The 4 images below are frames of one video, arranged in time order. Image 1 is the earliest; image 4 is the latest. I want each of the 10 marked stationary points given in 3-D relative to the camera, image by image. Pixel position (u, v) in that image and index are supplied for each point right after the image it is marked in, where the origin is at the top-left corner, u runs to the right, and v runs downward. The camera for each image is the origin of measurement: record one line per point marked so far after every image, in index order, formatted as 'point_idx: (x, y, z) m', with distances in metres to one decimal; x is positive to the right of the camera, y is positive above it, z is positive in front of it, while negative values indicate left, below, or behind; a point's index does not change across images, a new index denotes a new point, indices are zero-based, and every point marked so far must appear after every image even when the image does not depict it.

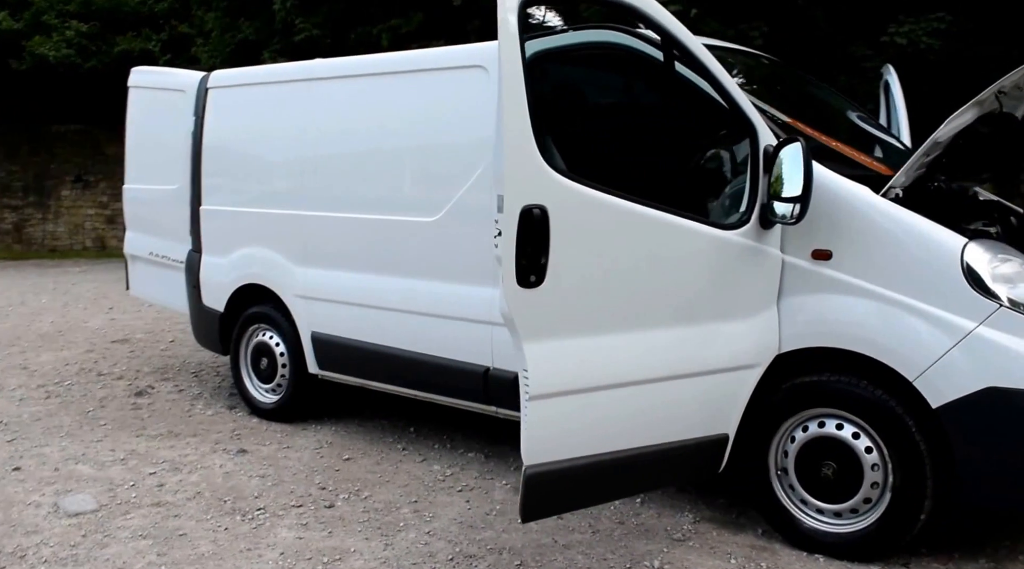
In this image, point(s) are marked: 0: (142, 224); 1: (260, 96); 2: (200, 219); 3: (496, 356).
0: (-2.5, +0.4, +6.0) m
1: (-1.3, +1.1, +5.0) m
2: (-1.9, +0.4, +5.5) m
3: (-0.1, -0.3, +4.1) m
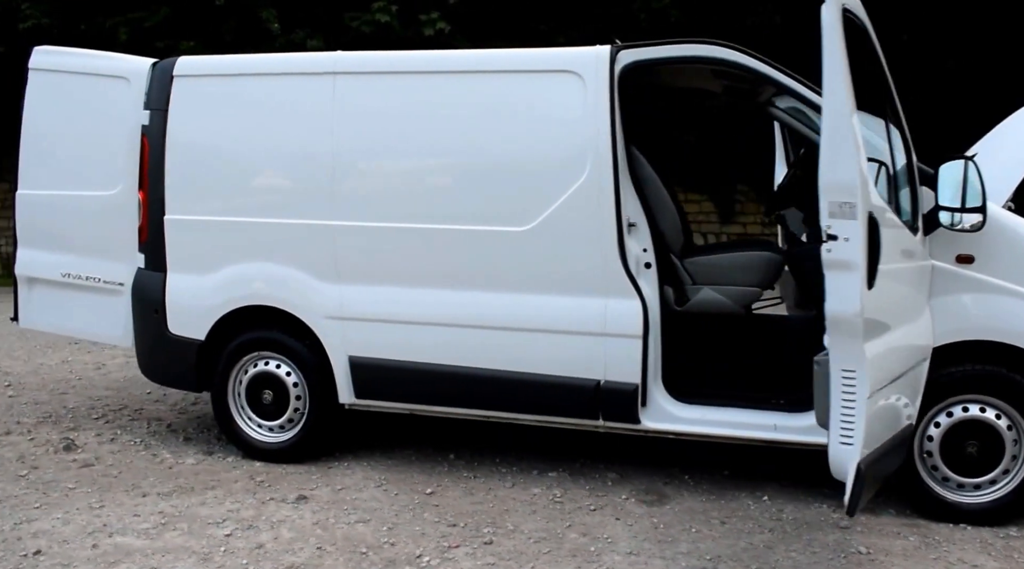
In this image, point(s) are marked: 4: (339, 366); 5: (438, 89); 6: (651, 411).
0: (-2.5, +0.3, +4.9) m
1: (-1.1, +1.0, +4.4) m
2: (-1.8, +0.3, +4.6) m
3: (+0.4, -0.4, +4.1) m
4: (-0.8, -0.4, +4.4) m
5: (-0.3, +0.9, +4.2) m
6: (+0.6, -0.6, +4.1) m
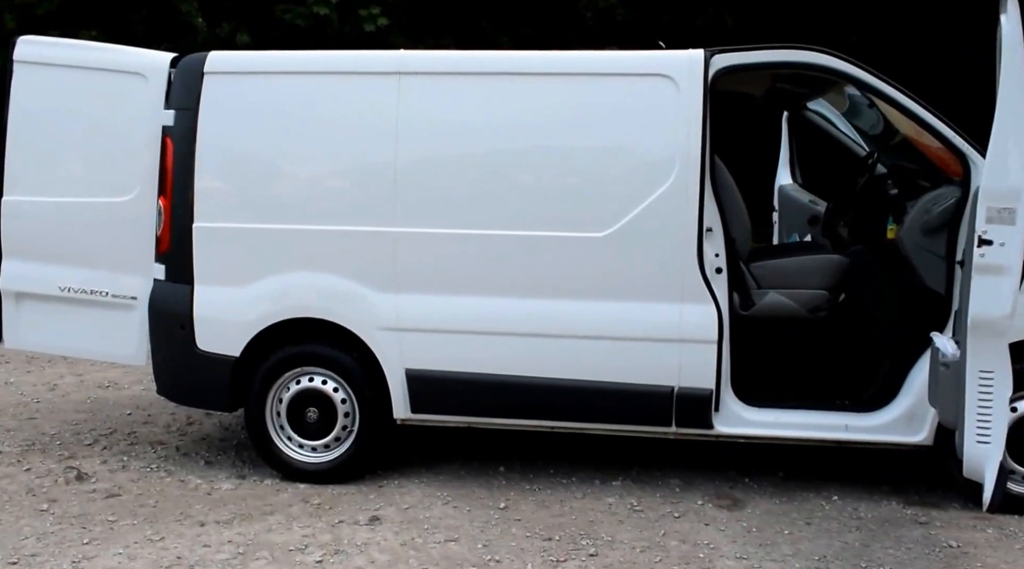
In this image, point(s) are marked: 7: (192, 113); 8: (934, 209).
0: (-2.3, +0.2, +4.5) m
1: (-0.9, +0.9, +4.2) m
2: (-1.5, +0.2, +4.3) m
3: (+0.8, -0.4, +4.1) m
4: (-0.5, -0.4, +4.2) m
5: (0.0, +0.9, +4.1) m
6: (+1.0, -0.6, +4.1) m
7: (-1.5, +0.8, +4.3) m
8: (+1.9, +0.3, +4.1) m
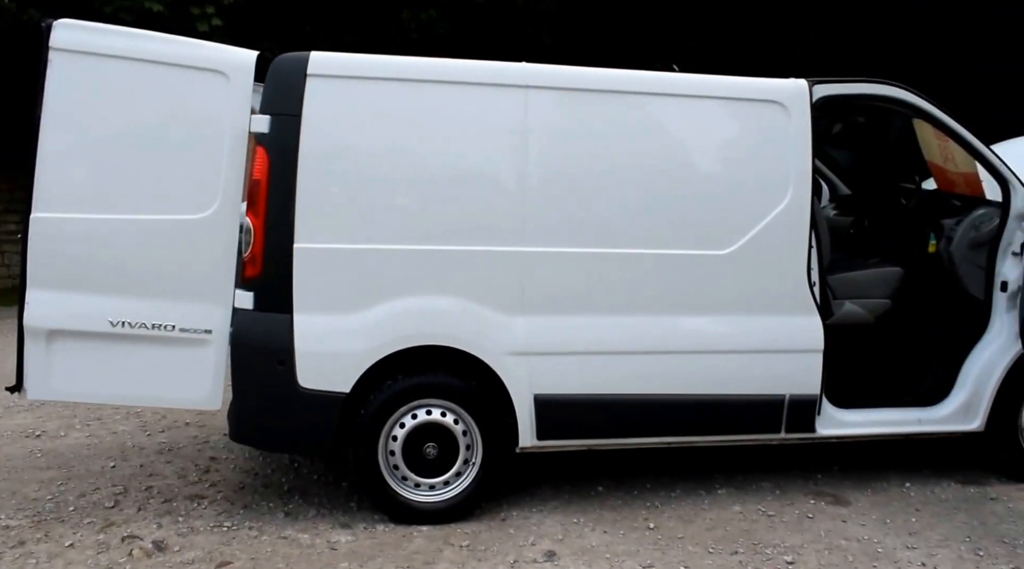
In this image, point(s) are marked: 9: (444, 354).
0: (-1.7, 0.0, +3.7) m
1: (-0.3, +0.8, +3.9) m
2: (-1.0, +0.1, +3.8) m
3: (+1.3, -0.5, +4.3) m
4: (0.0, -0.5, +4.0) m
5: (+0.5, +0.8, +4.1) m
6: (+1.5, -0.6, +4.4) m
7: (-0.9, +0.7, +3.8) m
8: (+2.4, +0.3, +4.6) m
9: (-0.3, -0.3, +4.0) m
